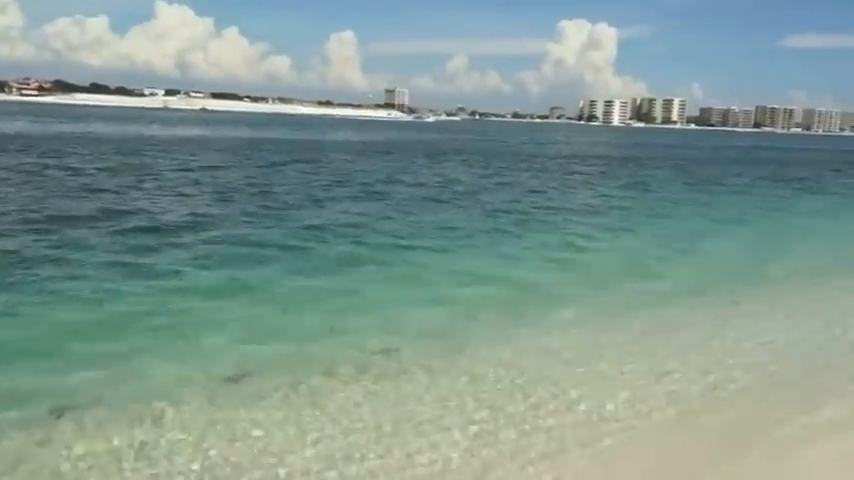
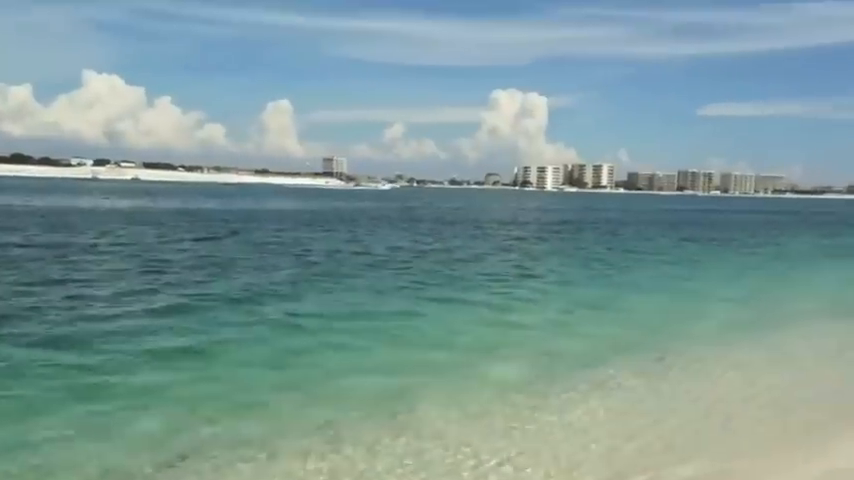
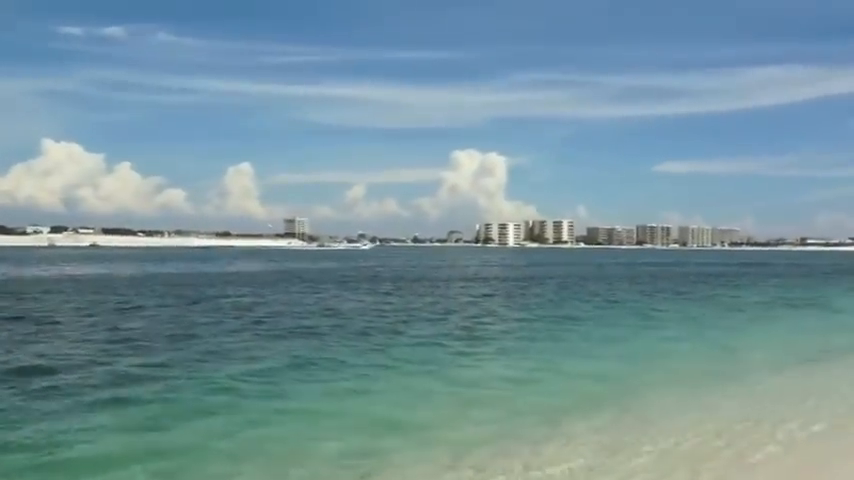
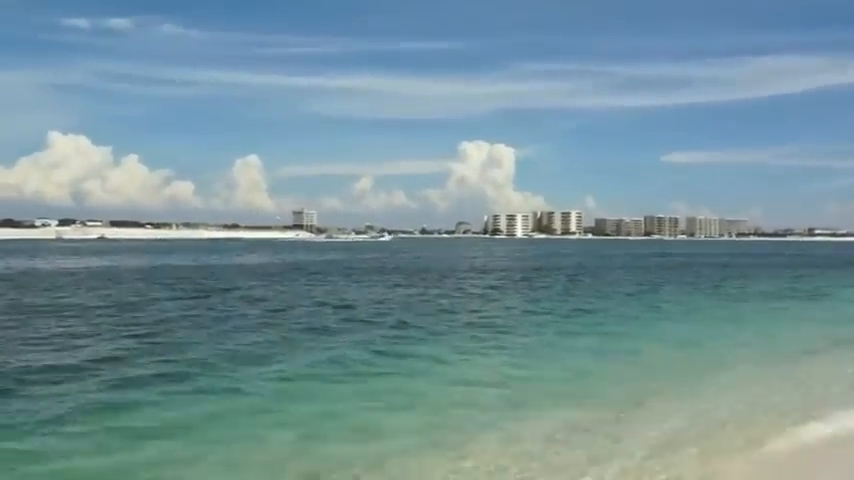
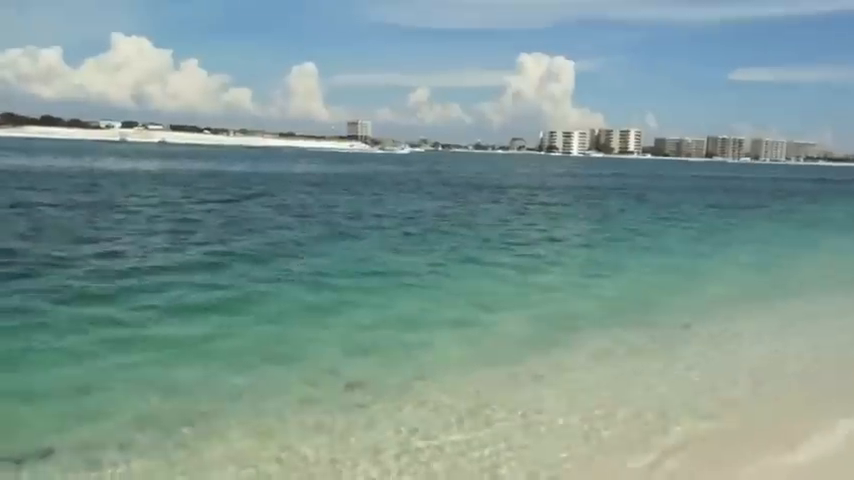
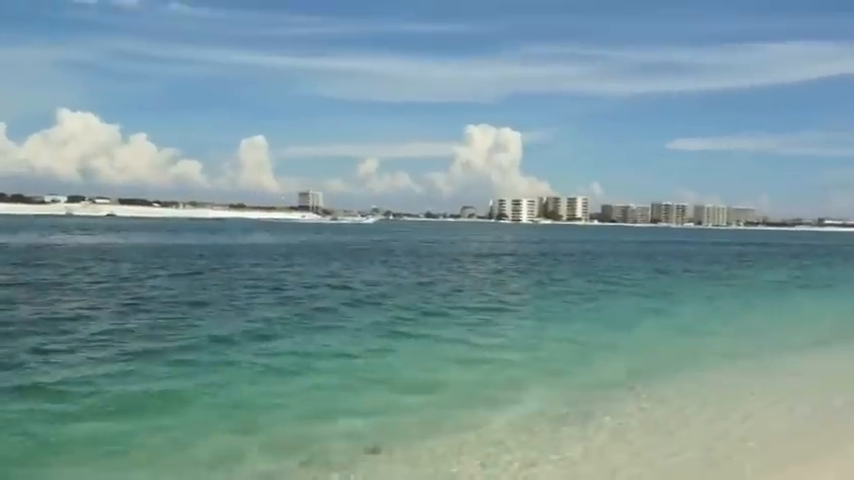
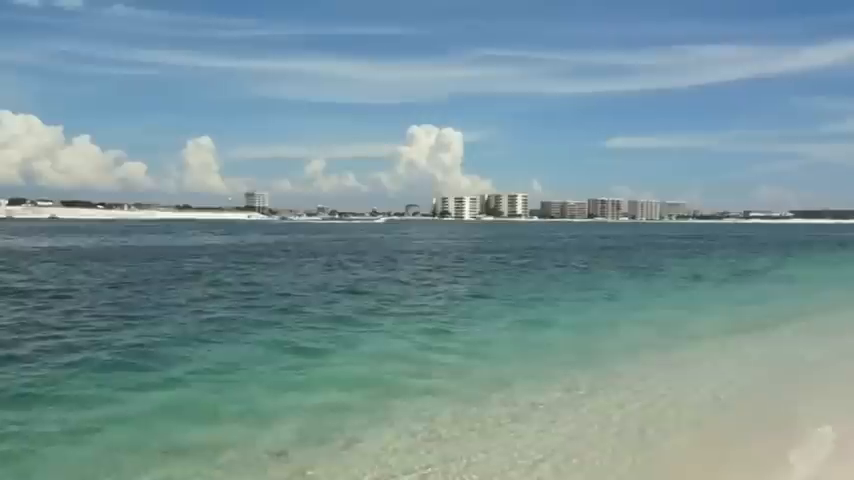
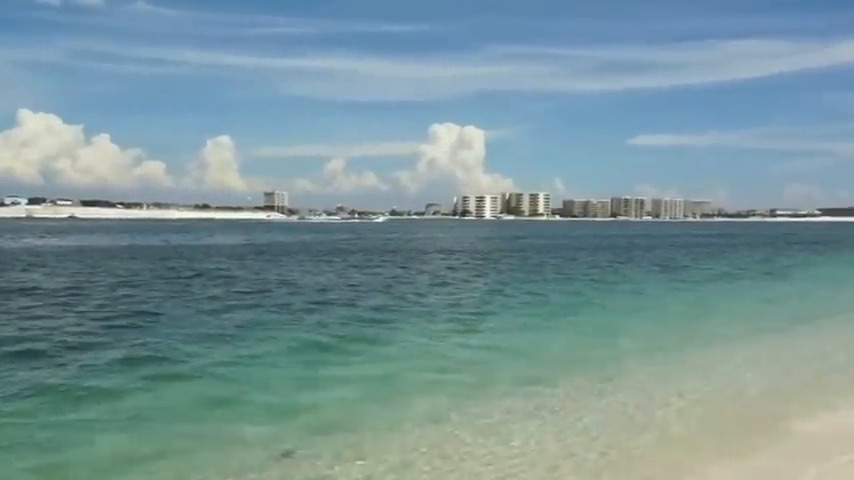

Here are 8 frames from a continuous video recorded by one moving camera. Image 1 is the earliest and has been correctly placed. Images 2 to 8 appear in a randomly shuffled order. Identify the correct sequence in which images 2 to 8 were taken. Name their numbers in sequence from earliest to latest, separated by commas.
5, 2, 6, 3, 4, 8, 7
